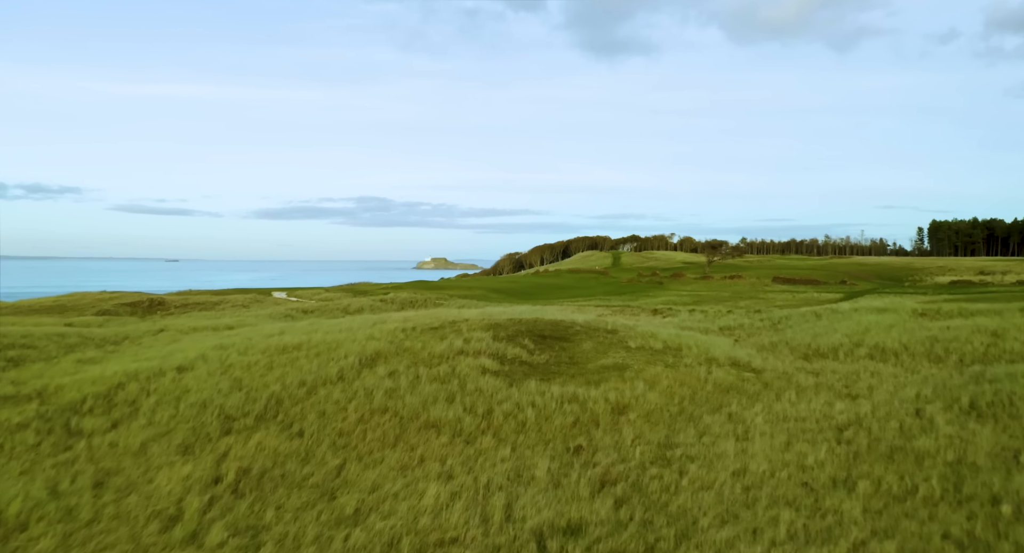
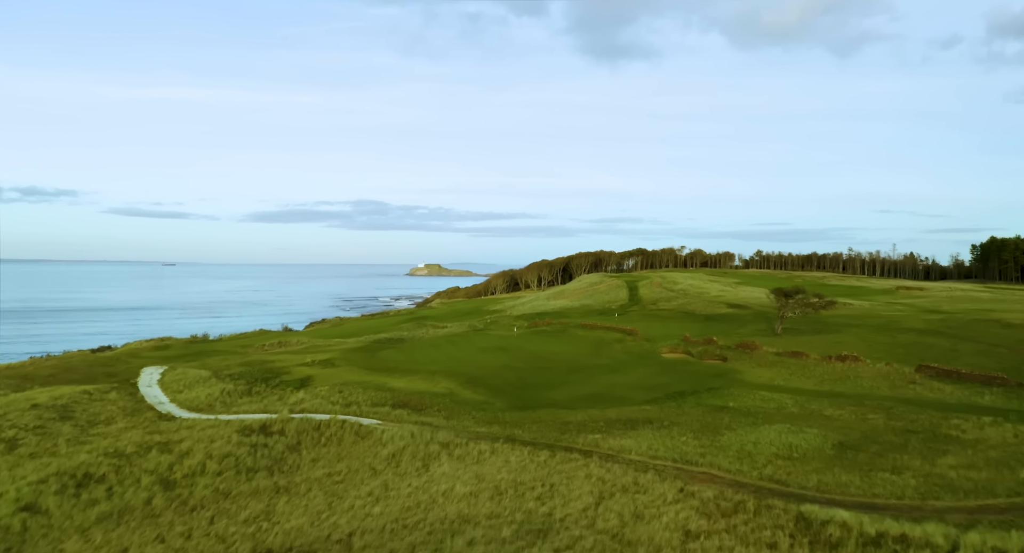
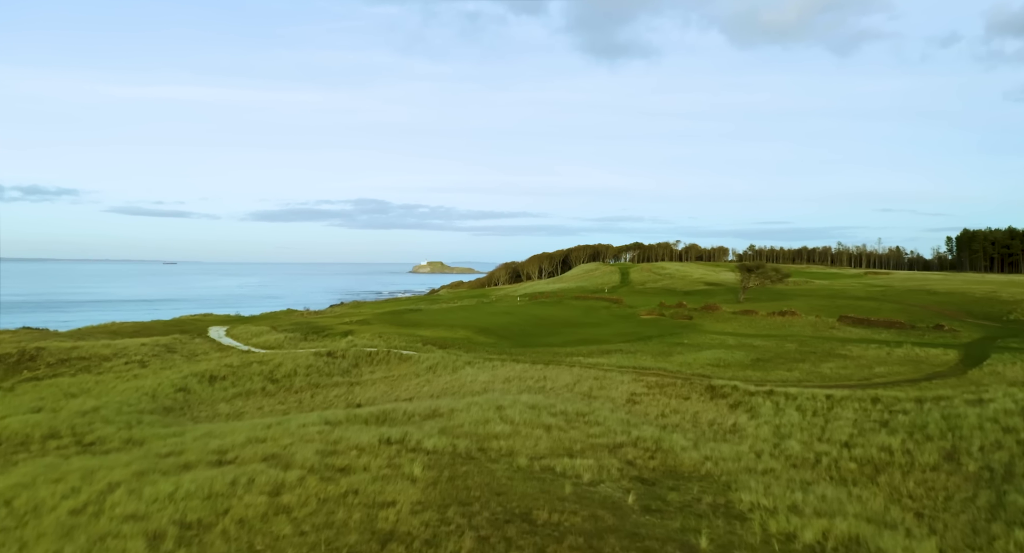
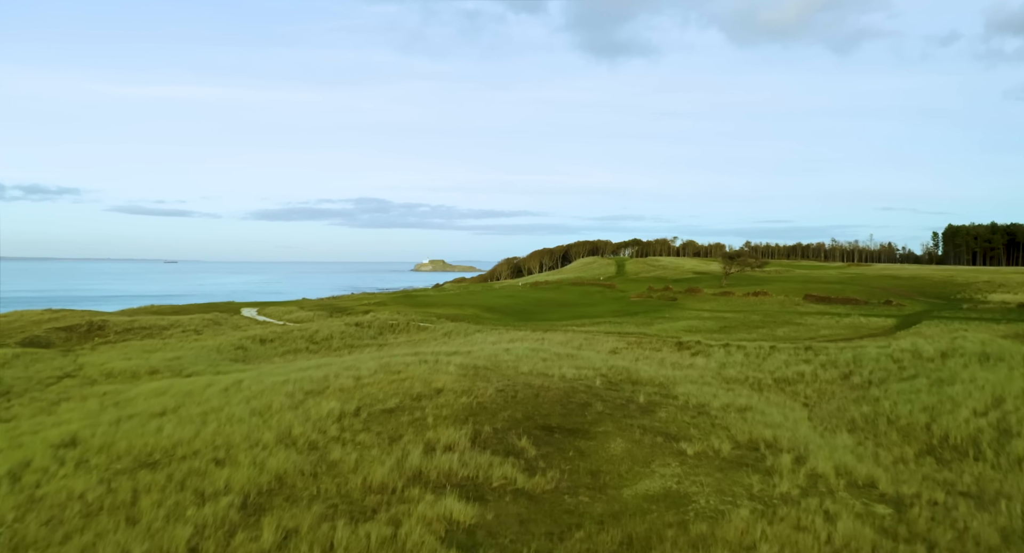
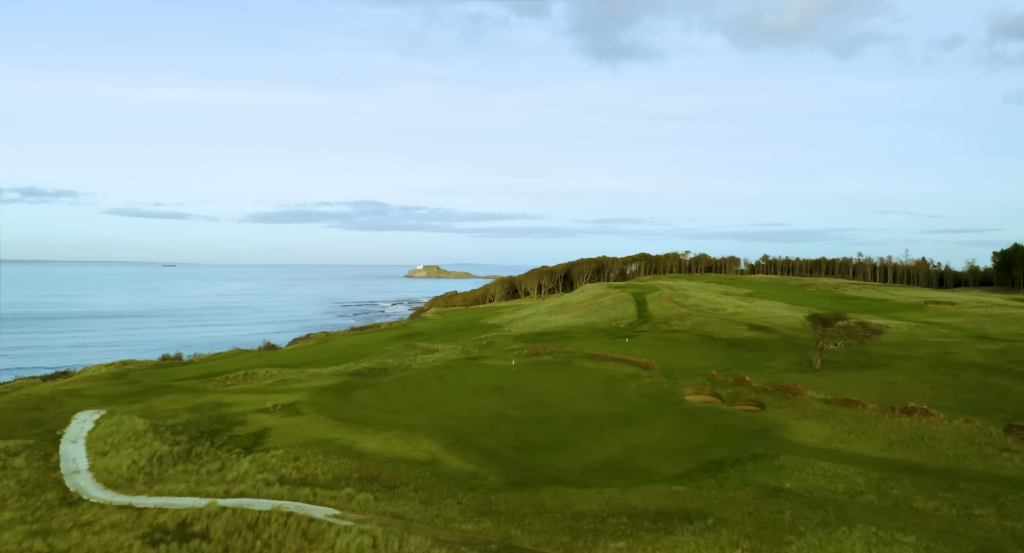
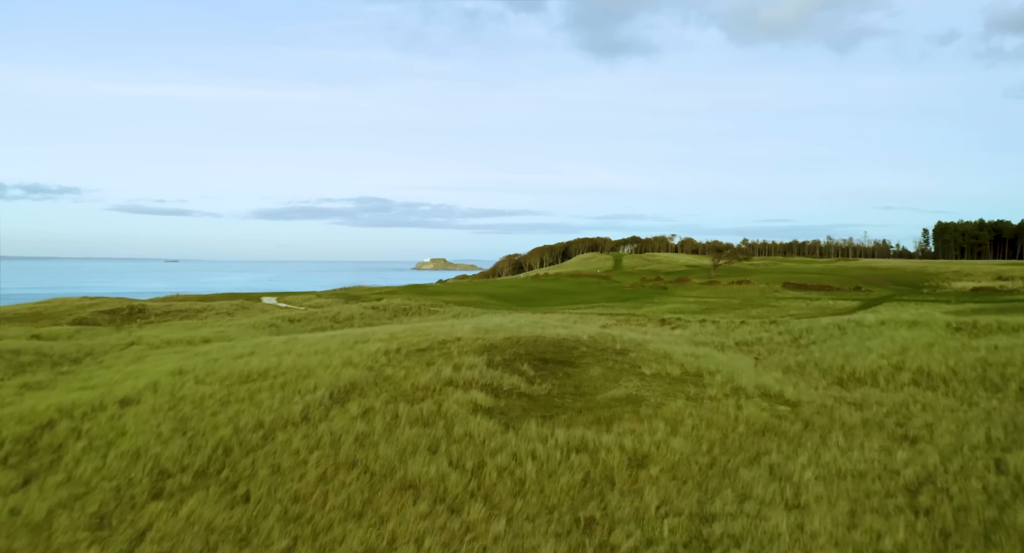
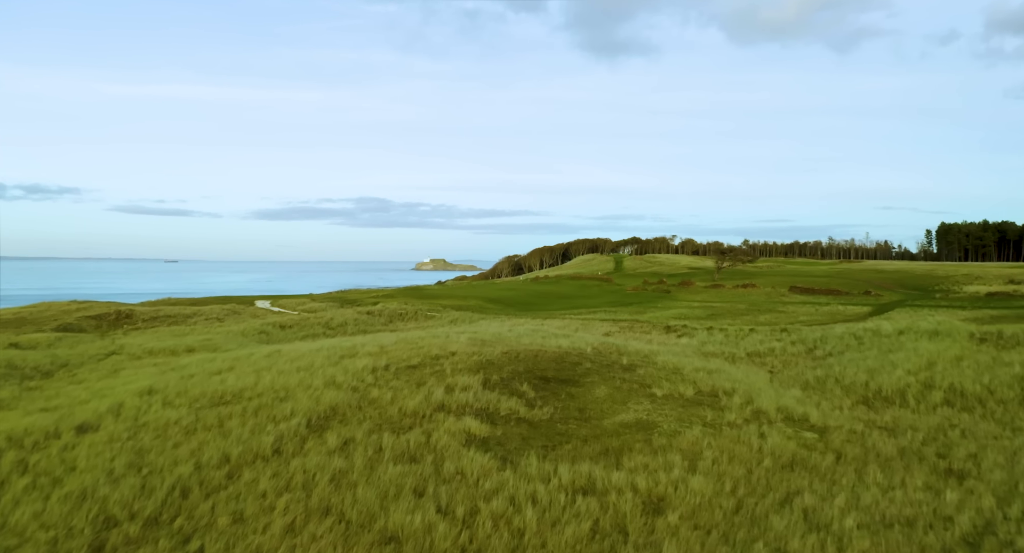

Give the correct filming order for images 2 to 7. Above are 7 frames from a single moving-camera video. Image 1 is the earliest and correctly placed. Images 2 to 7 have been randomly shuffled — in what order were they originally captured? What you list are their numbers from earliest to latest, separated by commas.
6, 7, 4, 3, 2, 5
